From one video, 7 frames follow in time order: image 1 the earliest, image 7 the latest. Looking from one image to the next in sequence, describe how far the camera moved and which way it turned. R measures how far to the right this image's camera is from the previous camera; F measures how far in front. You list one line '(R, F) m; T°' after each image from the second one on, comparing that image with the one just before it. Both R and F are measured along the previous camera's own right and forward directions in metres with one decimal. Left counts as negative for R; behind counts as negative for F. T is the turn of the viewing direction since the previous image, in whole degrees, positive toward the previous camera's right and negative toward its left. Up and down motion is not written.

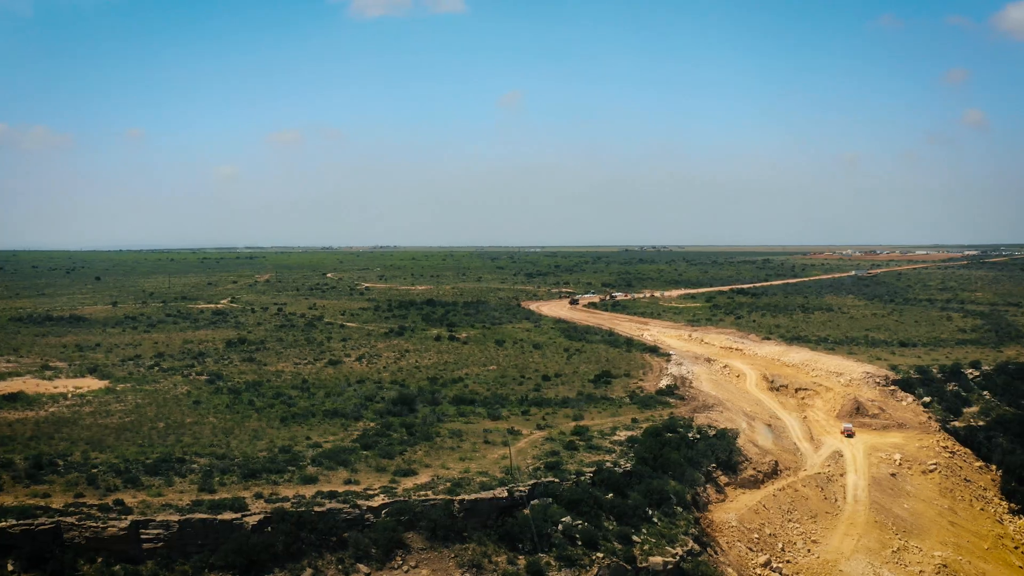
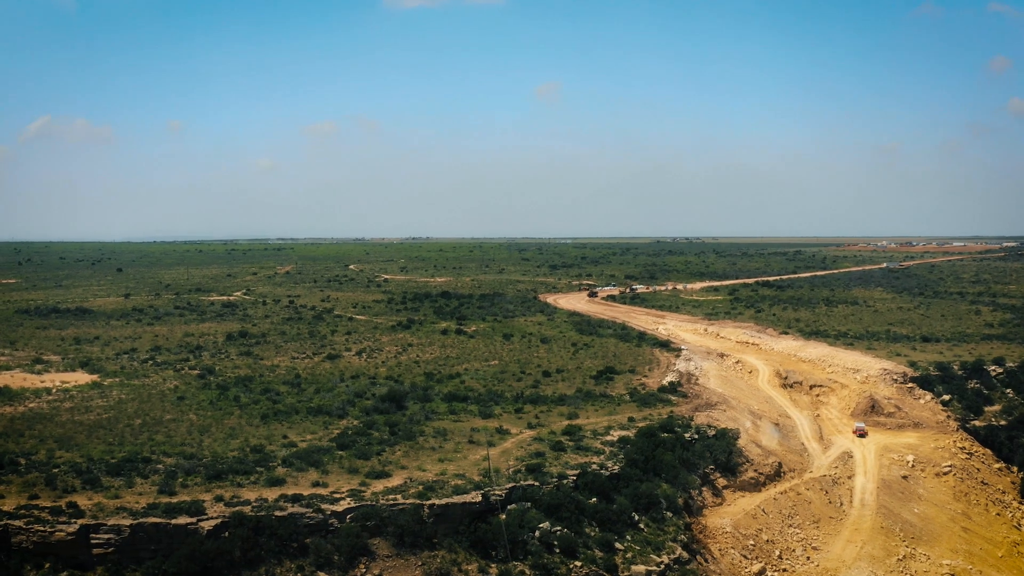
(+1.2, +0.9) m; -2°
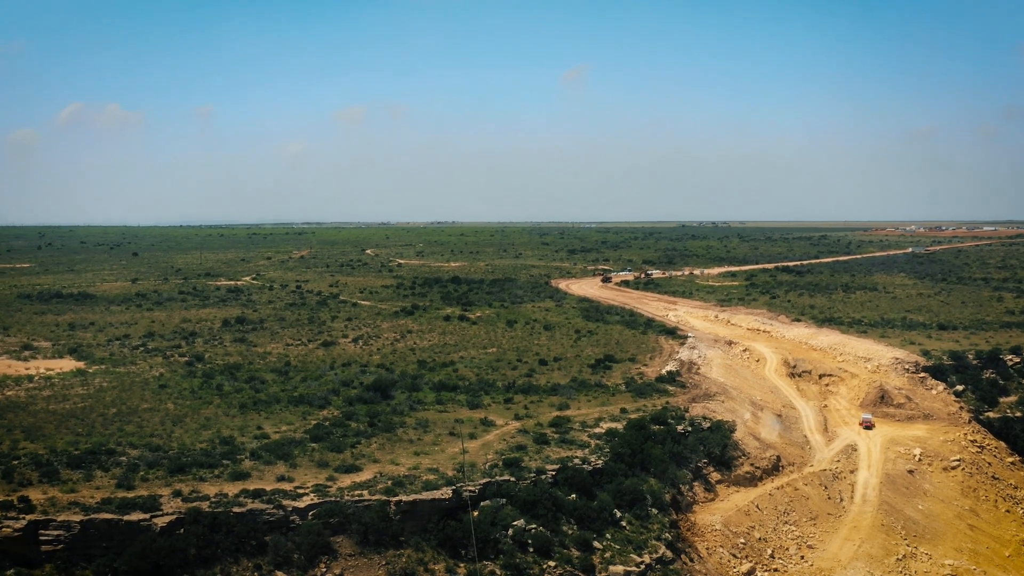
(+1.2, +0.8) m; -1°
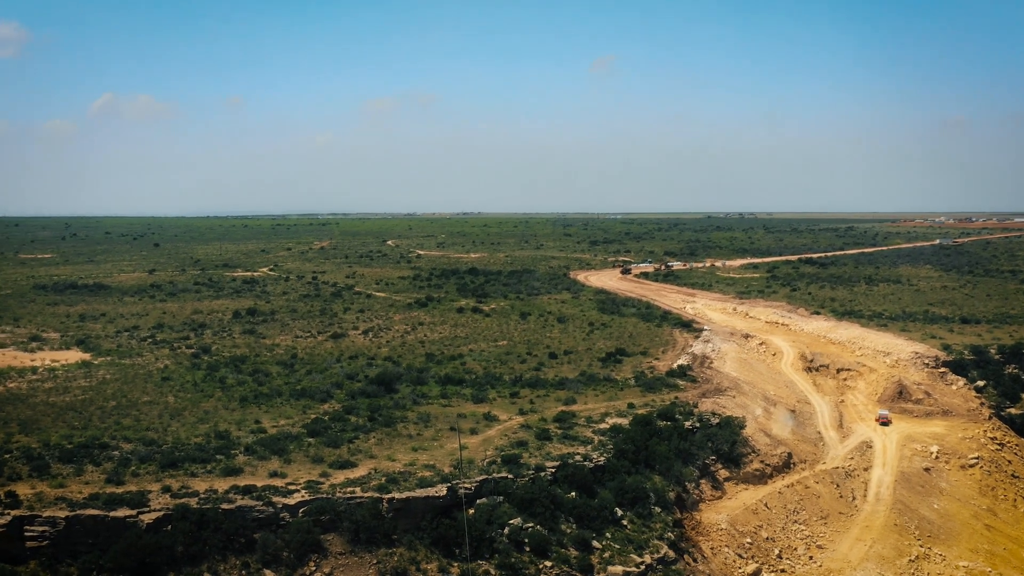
(+0.6, +0.5) m; -2°
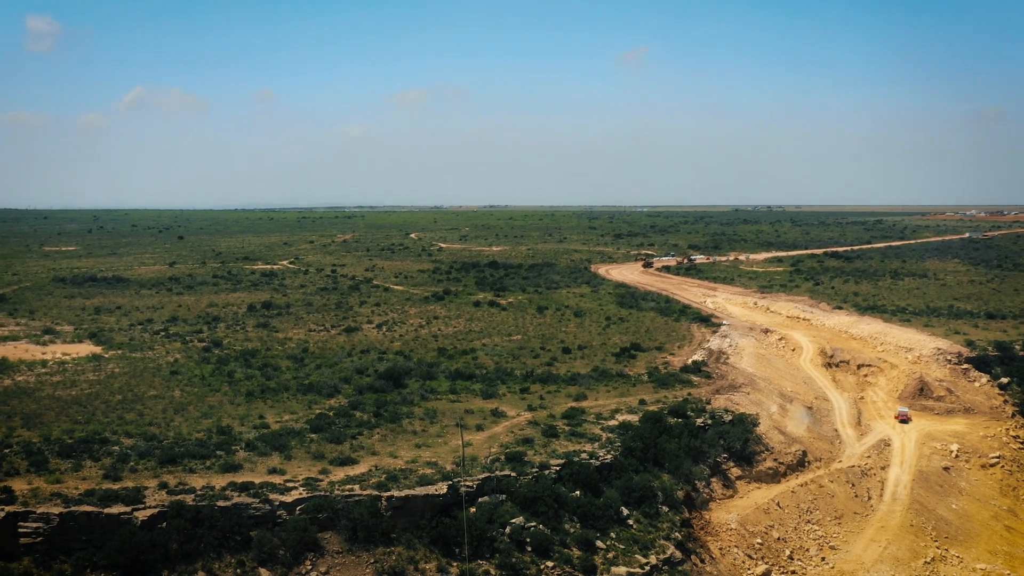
(+0.5, +0.5) m; -2°
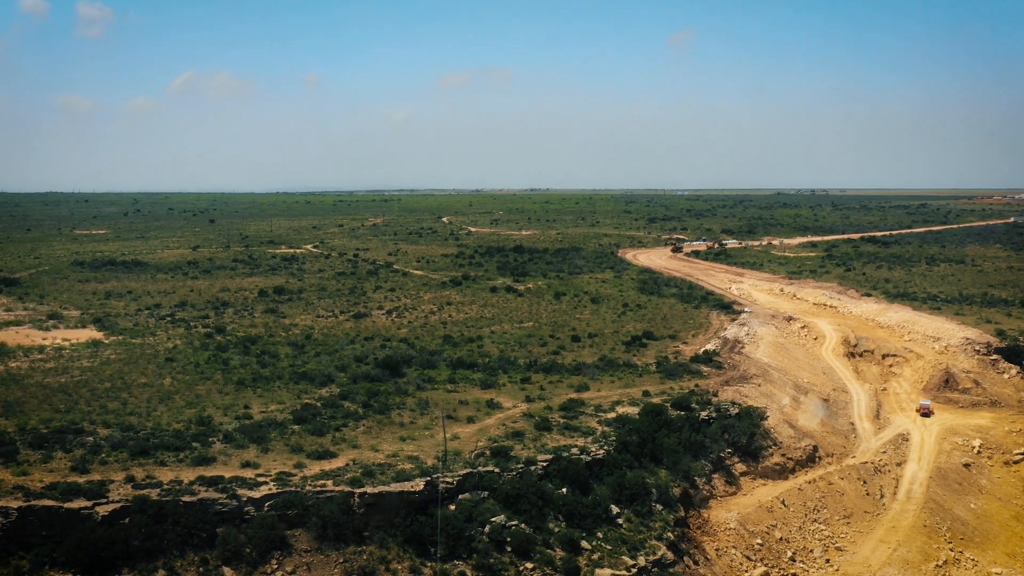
(+1.2, +0.9) m; -2°
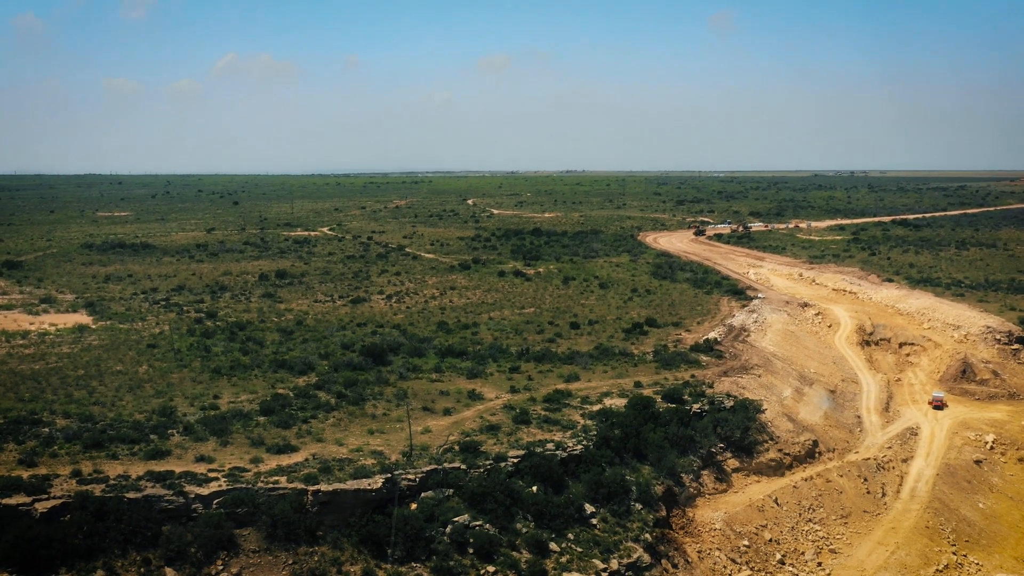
(+1.4, +0.9) m; -2°
